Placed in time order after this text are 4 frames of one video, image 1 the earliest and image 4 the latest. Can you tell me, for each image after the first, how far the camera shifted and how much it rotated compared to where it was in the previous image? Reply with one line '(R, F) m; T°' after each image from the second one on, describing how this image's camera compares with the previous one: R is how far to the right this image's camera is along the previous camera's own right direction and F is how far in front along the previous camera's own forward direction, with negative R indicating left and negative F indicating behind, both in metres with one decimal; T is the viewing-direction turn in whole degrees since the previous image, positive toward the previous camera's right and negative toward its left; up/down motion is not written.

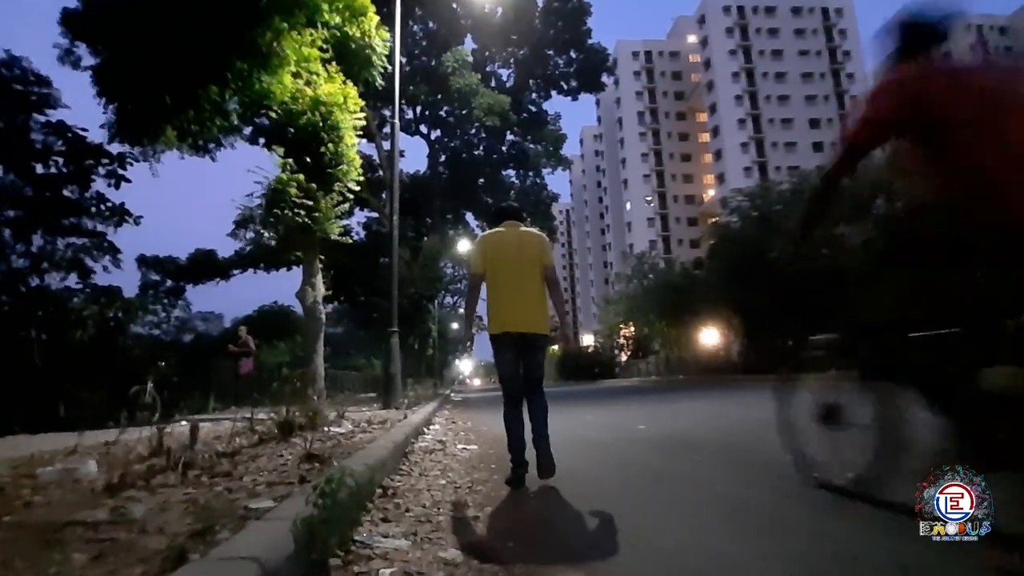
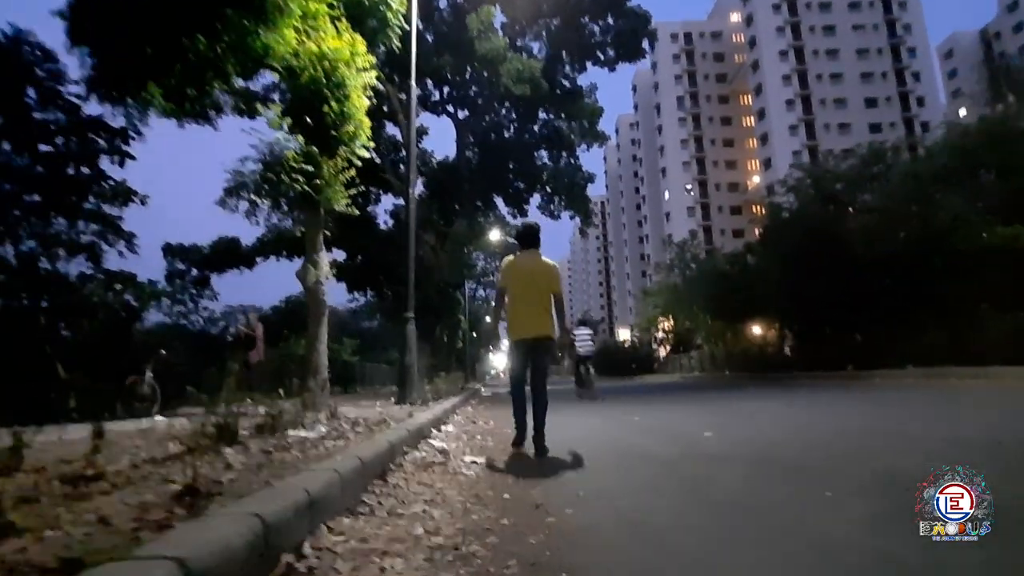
(+0.1, +1.3) m; -3°
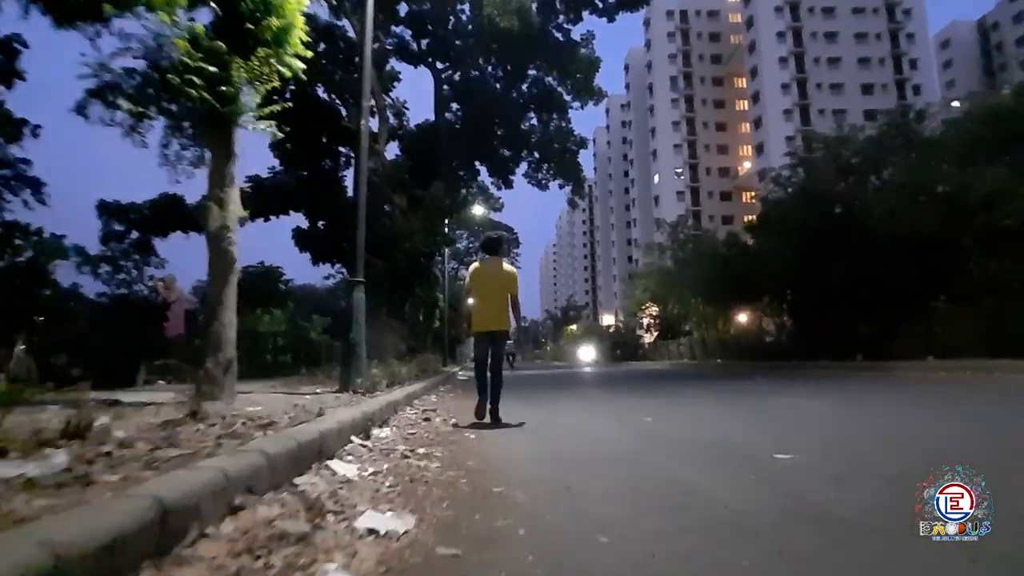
(+0.1, +2.0) m; +1°
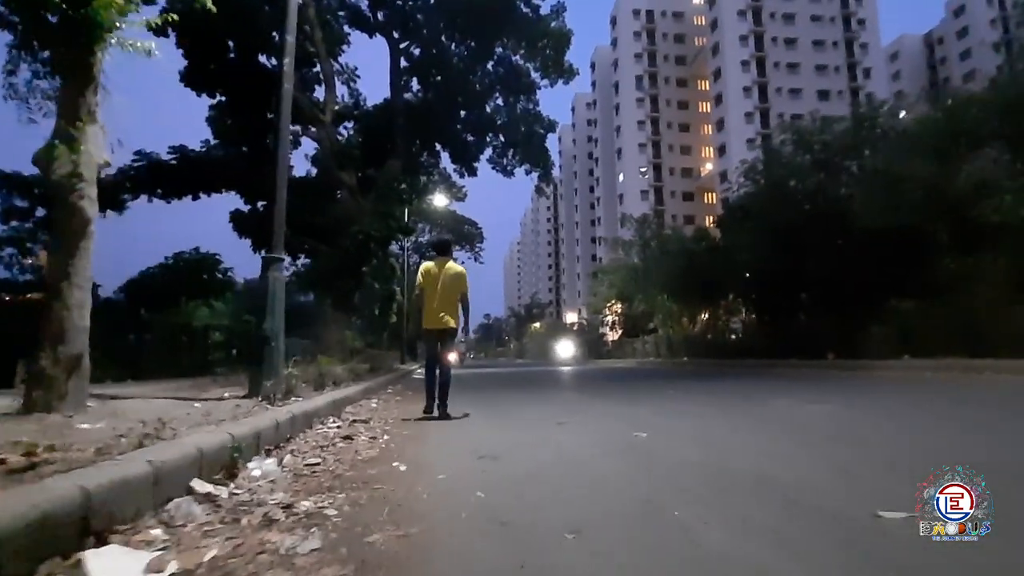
(+0.1, +1.4) m; +3°
